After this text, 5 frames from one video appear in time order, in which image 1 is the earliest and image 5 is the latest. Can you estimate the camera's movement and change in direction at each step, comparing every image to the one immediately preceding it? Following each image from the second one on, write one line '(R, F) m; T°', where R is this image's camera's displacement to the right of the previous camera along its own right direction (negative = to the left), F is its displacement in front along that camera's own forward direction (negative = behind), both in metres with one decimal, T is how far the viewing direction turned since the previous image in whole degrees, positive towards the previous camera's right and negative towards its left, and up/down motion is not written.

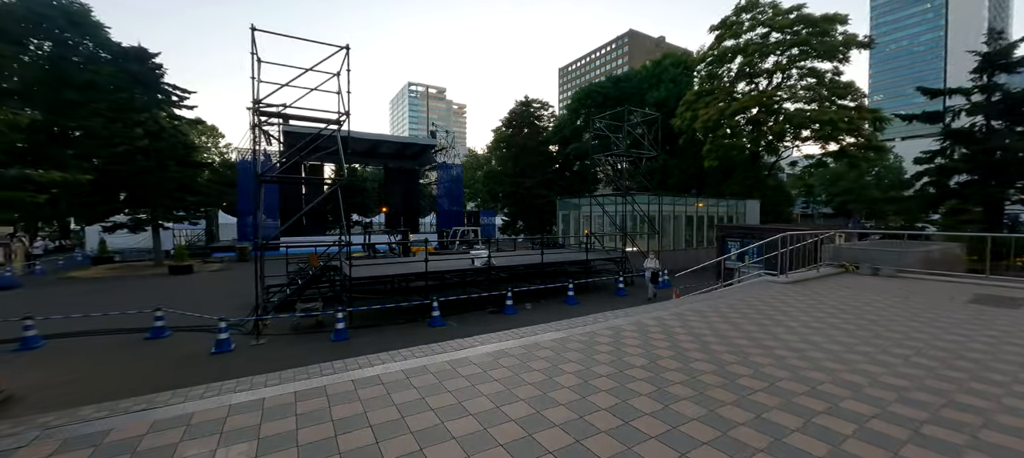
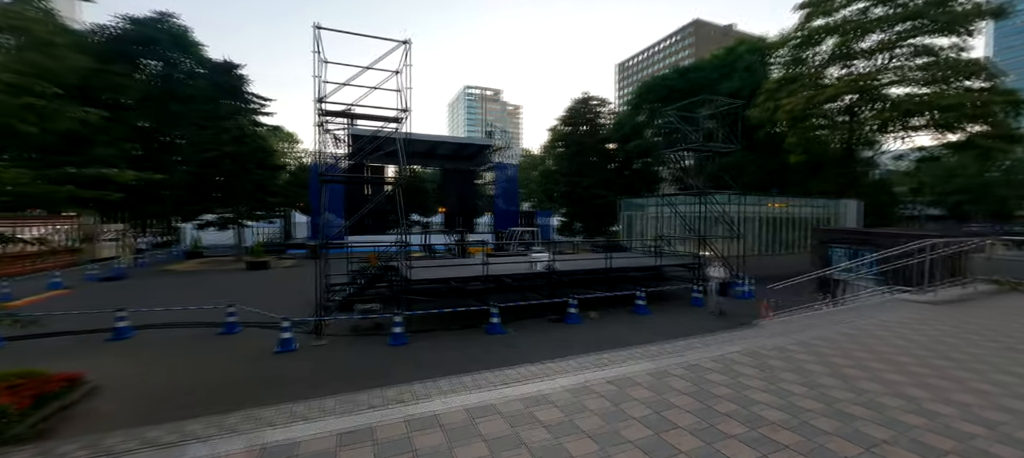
(-0.2, +0.6) m; -8°
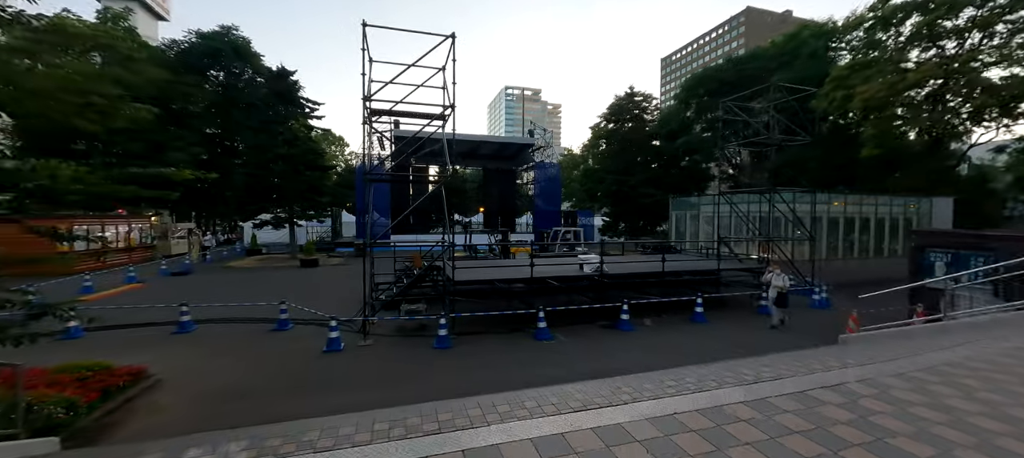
(-0.2, +0.4) m; -6°
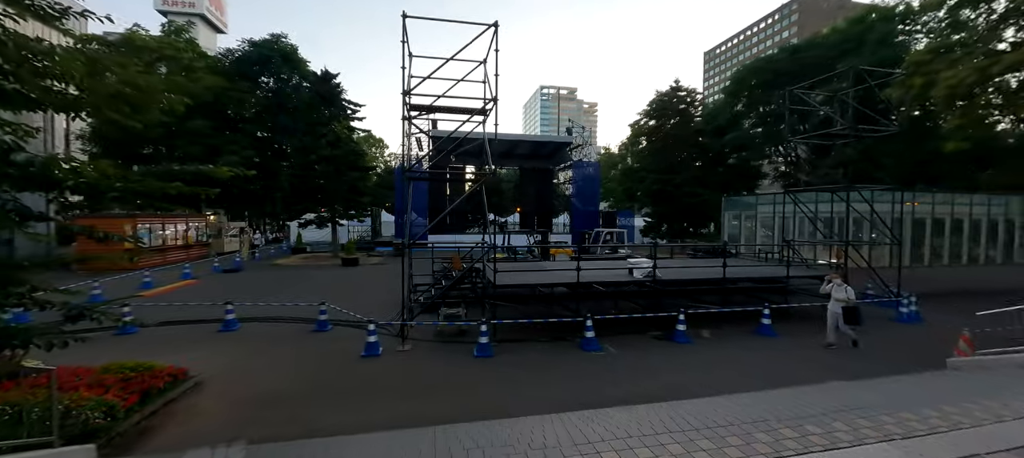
(-0.2, +0.5) m; -5°
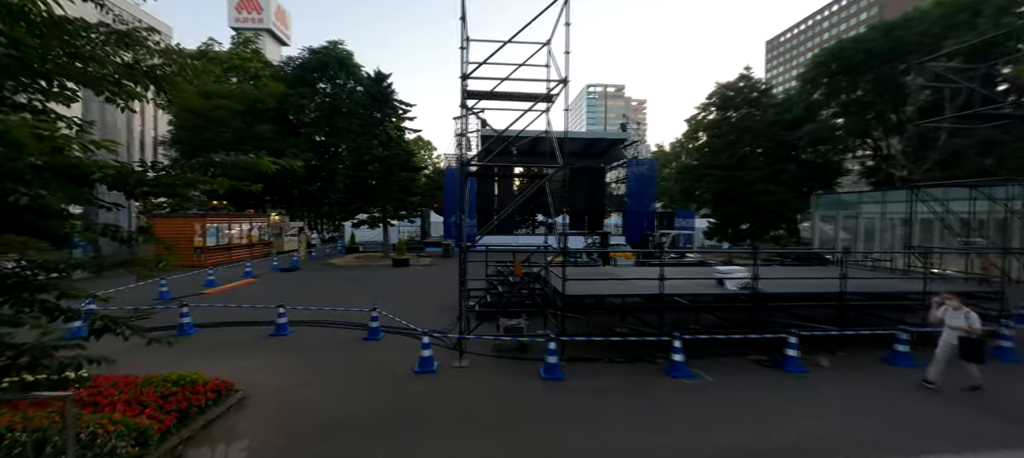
(-0.5, +1.0) m; -6°
